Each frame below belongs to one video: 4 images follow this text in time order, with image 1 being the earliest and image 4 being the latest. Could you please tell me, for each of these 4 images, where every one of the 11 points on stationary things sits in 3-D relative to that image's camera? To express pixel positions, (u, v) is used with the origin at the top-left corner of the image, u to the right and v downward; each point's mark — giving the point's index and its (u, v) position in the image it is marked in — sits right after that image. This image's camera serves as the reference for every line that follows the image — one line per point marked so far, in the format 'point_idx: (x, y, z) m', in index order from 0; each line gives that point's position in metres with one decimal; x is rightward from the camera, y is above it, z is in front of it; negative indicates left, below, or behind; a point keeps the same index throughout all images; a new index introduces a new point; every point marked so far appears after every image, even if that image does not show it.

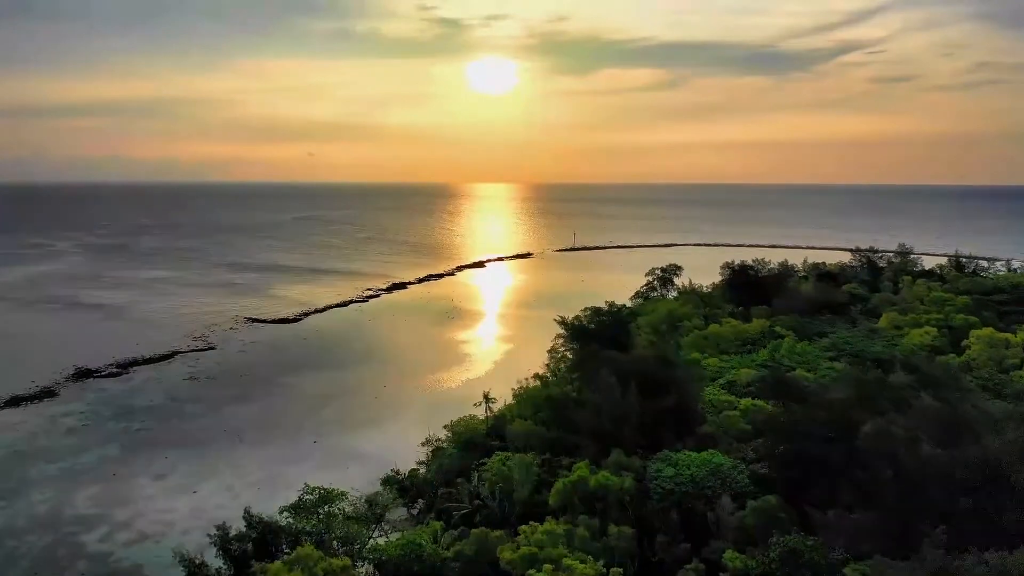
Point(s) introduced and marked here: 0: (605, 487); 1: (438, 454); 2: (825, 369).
0: (+1.9, -4.1, +12.1) m
1: (-2.2, -5.0, +17.6) m
2: (+9.4, -2.5, +17.5) m
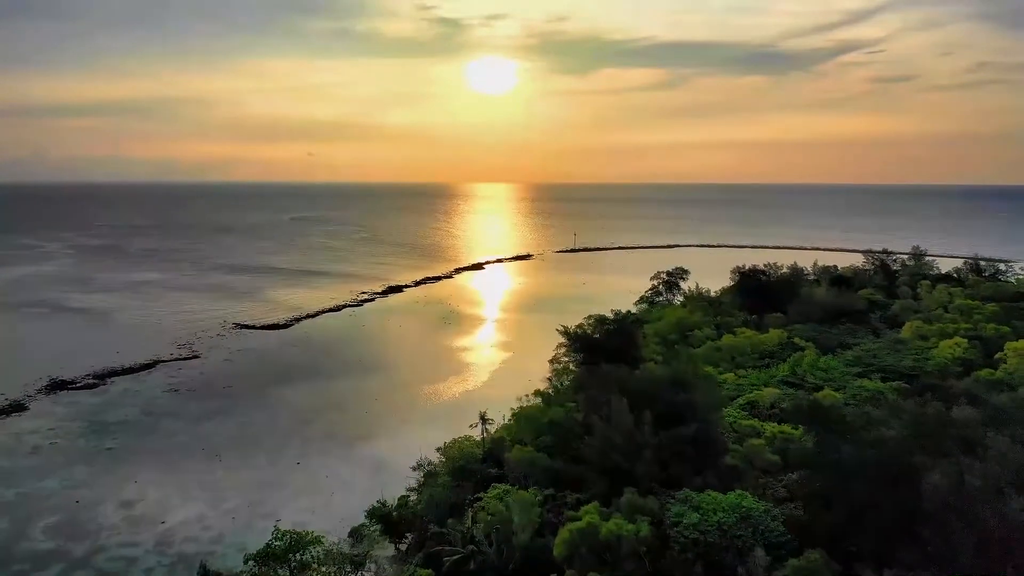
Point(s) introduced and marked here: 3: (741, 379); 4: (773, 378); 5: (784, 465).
0: (+1.9, -4.4, +10.4) m
1: (-2.3, -5.3, +16.0) m
2: (+9.4, -2.8, +15.8) m
3: (+7.3, -2.9, +18.5) m
4: (+8.2, -2.8, +18.4) m
5: (+5.9, -3.8, +12.7) m
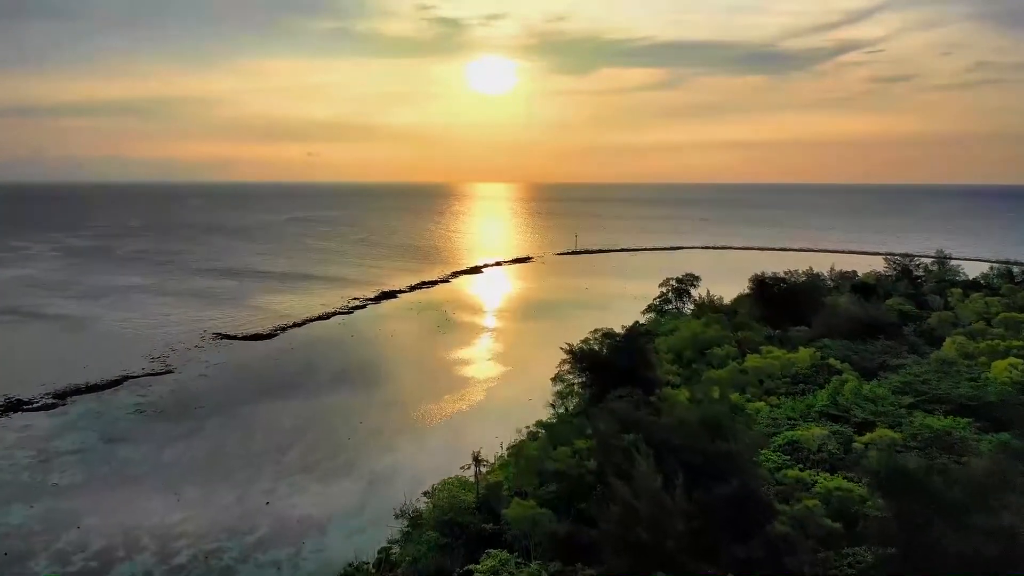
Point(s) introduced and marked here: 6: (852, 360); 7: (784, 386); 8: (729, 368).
0: (+1.9, -4.9, +8.0) m
1: (-2.3, -5.8, +13.5) m
2: (+9.4, -3.3, +13.4) m
3: (+7.3, -3.4, +16.1) m
4: (+8.2, -3.3, +15.9) m
5: (+5.9, -4.3, +10.2) m
6: (+11.6, -2.4, +19.9) m
7: (+8.5, -3.1, +18.2) m
8: (+7.1, -2.6, +19.0) m
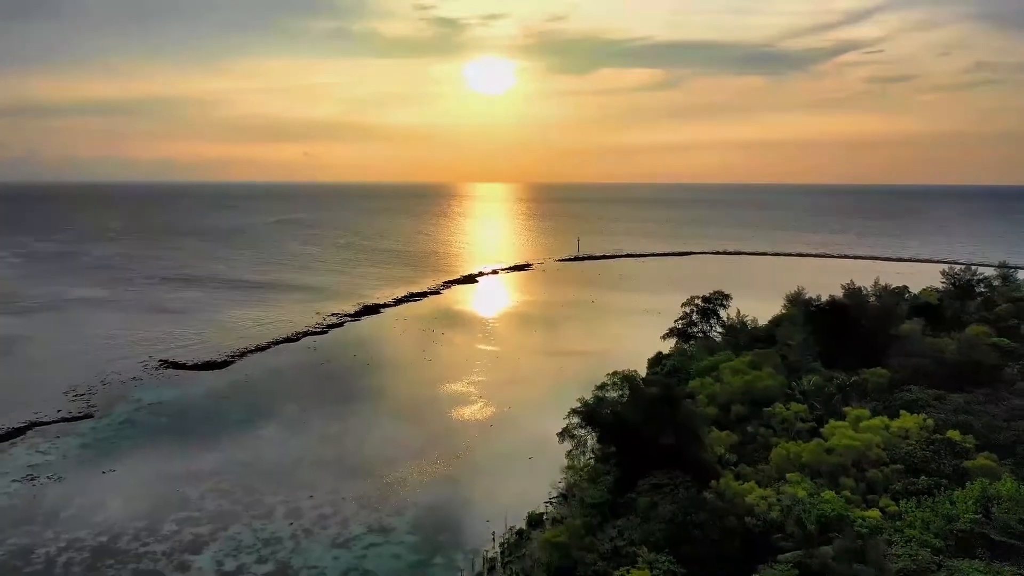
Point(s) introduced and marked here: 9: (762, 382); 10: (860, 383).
0: (+1.8, -6.0, +2.5) m
1: (-2.4, -6.9, +8.0) m
2: (+9.2, -4.3, +7.9) m
3: (+7.1, -4.5, +10.6) m
4: (+8.1, -4.4, +10.4) m
5: (+5.8, -5.4, +4.7) m
6: (+11.5, -3.5, +14.4) m
7: (+8.3, -4.1, +12.8) m
8: (+7.0, -3.7, +13.6) m
9: (+7.8, -2.9, +18.2) m
10: (+11.2, -3.1, +18.6) m
